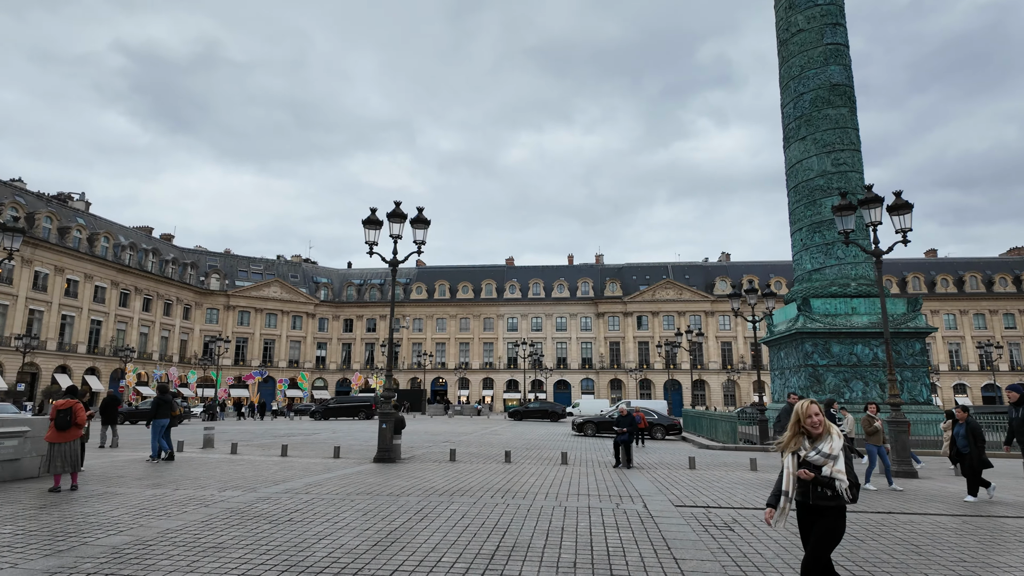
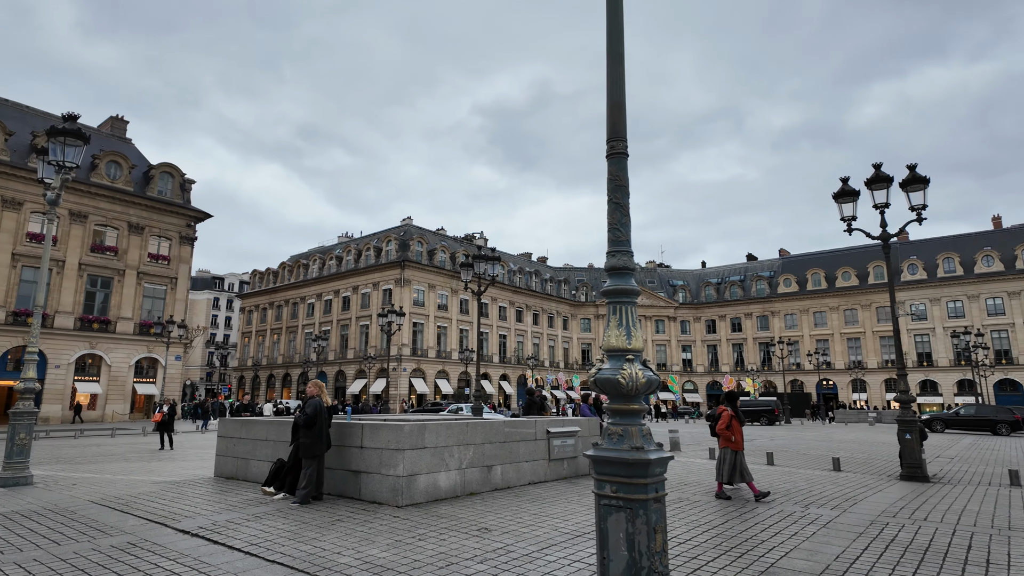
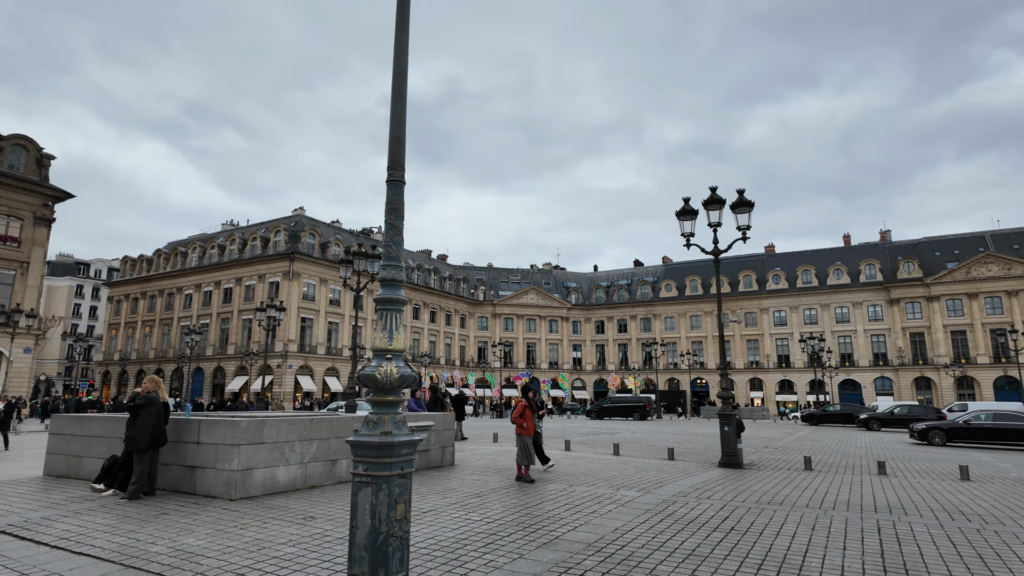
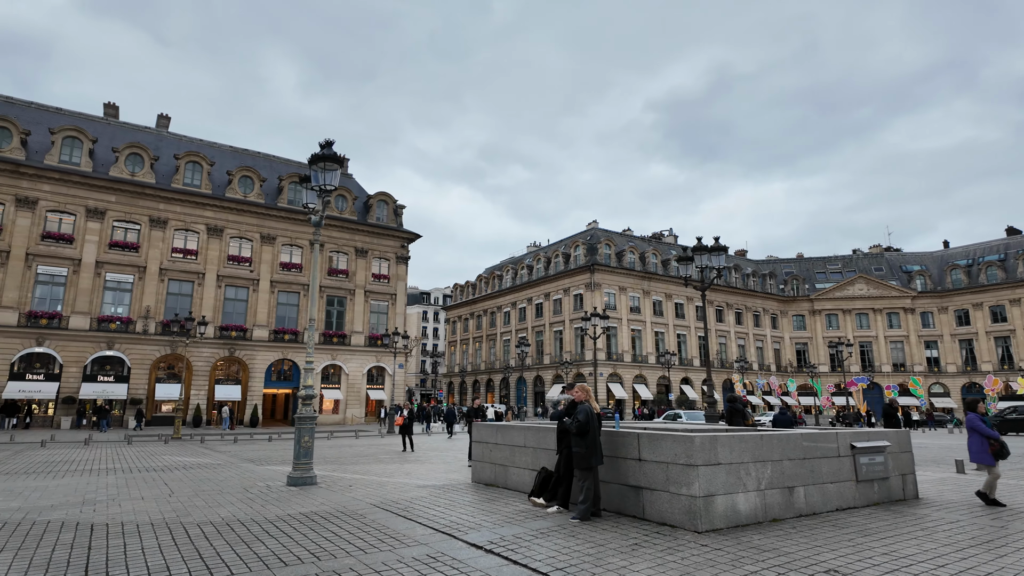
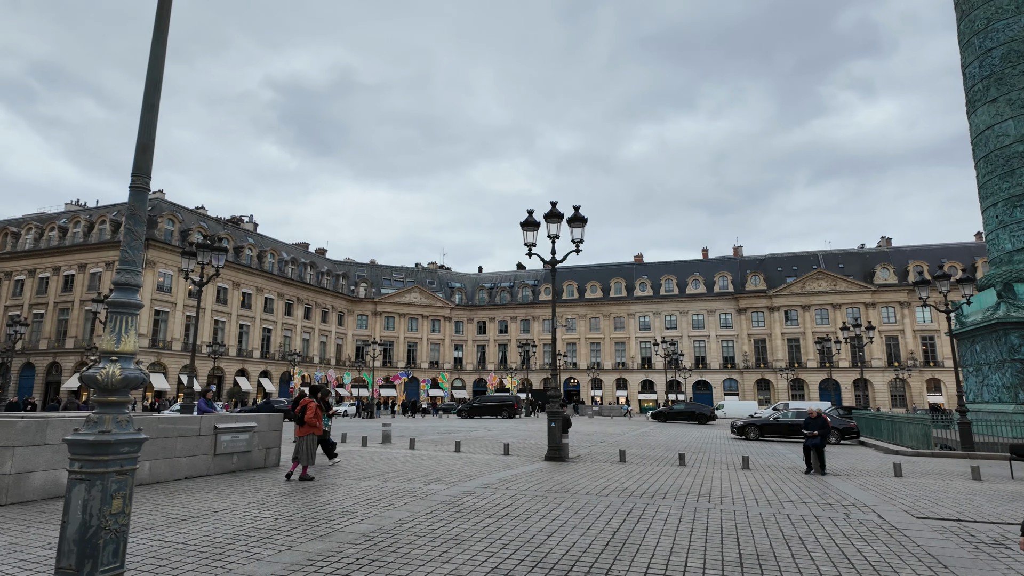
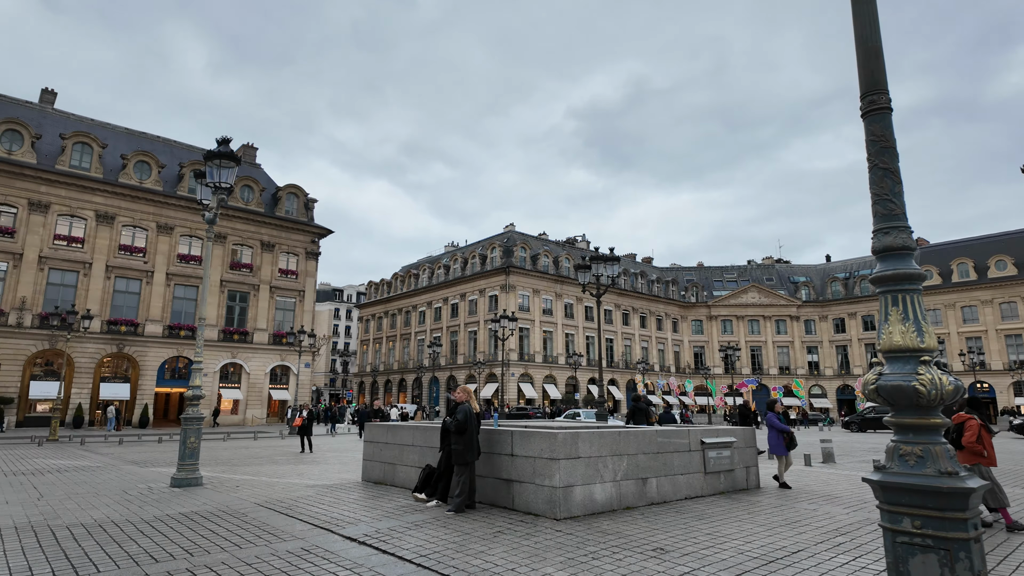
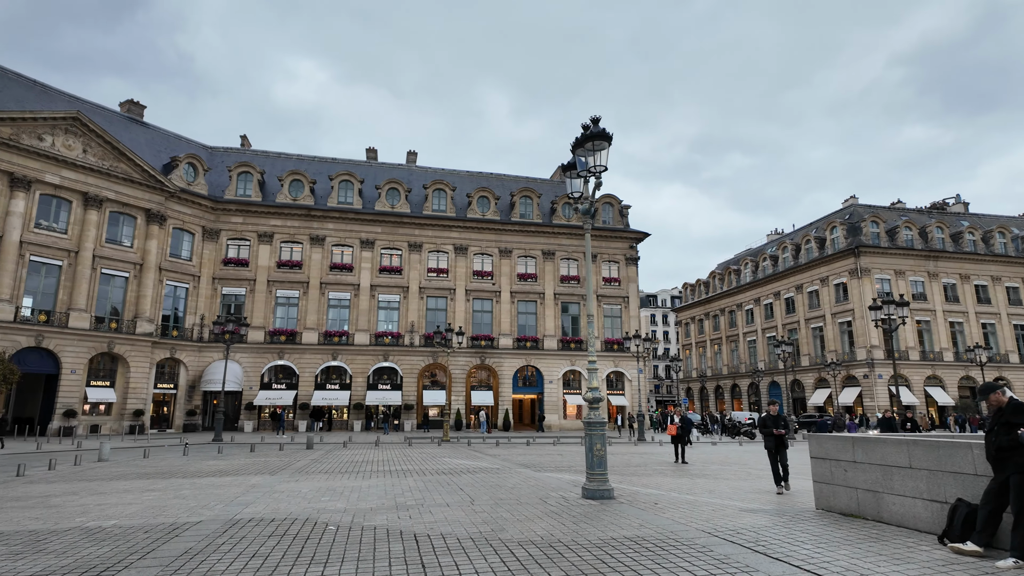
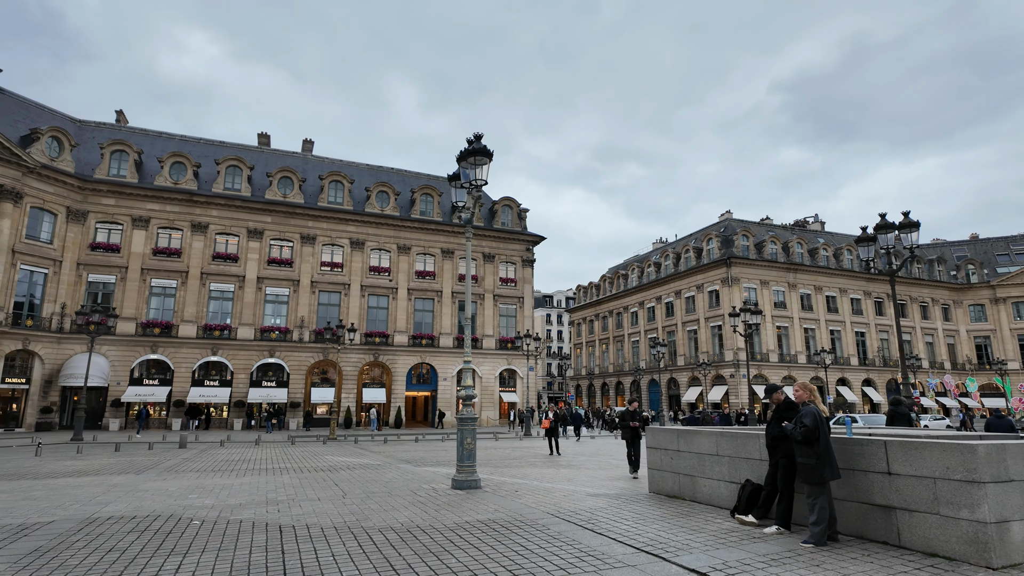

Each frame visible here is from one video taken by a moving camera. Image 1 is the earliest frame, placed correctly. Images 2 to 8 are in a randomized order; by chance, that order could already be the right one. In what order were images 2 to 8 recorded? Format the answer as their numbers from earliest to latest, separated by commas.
5, 3, 2, 6, 4, 8, 7
